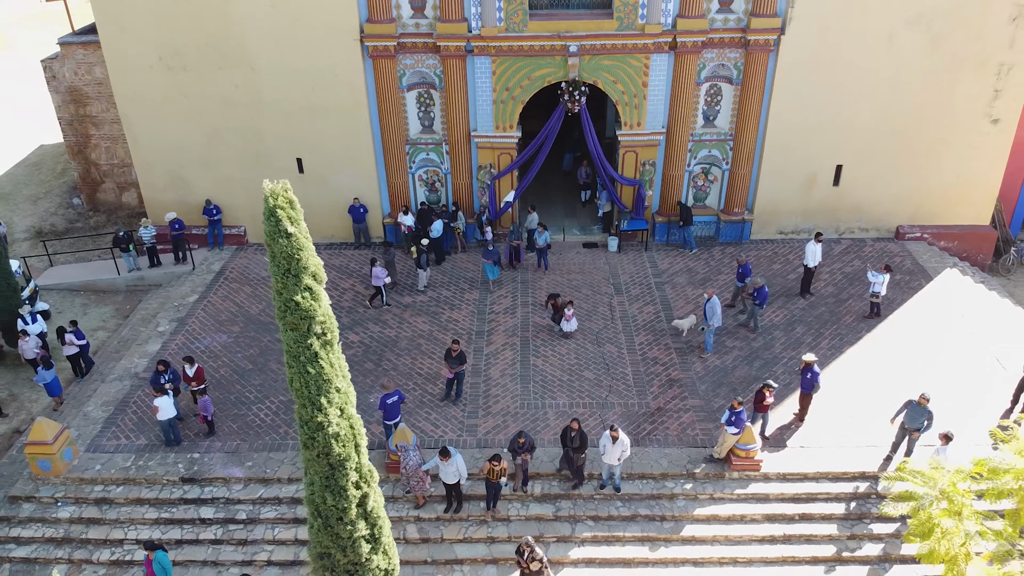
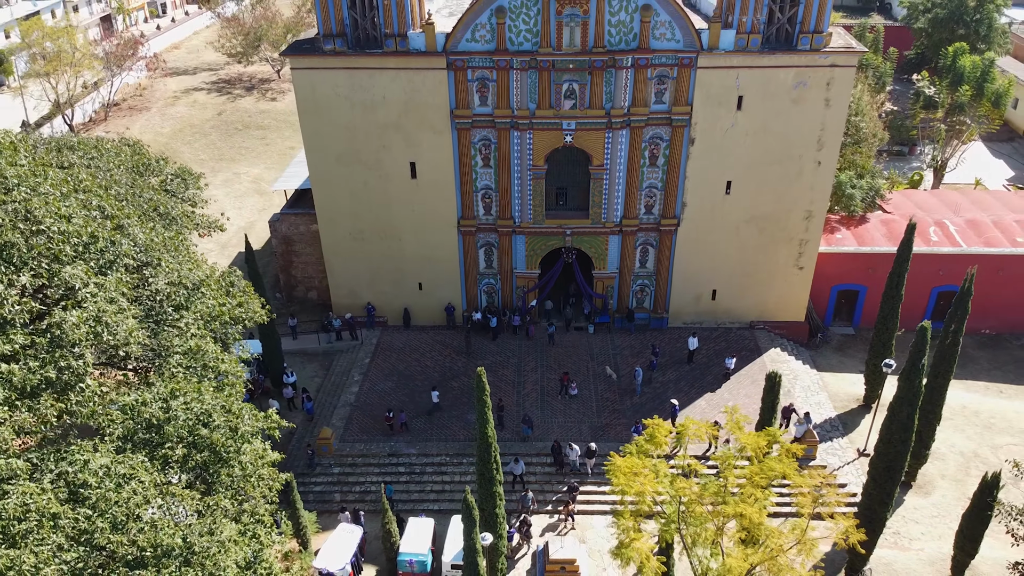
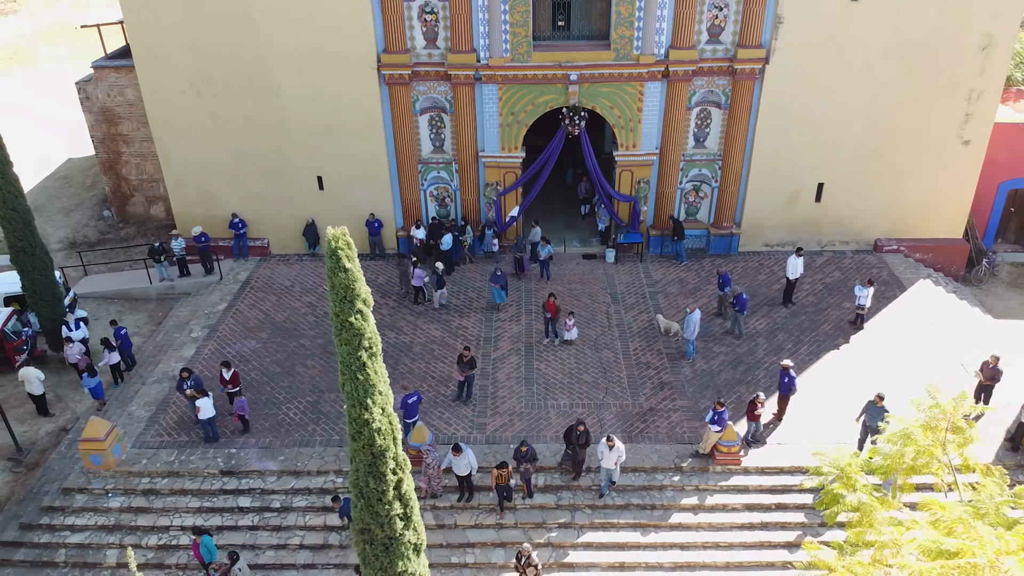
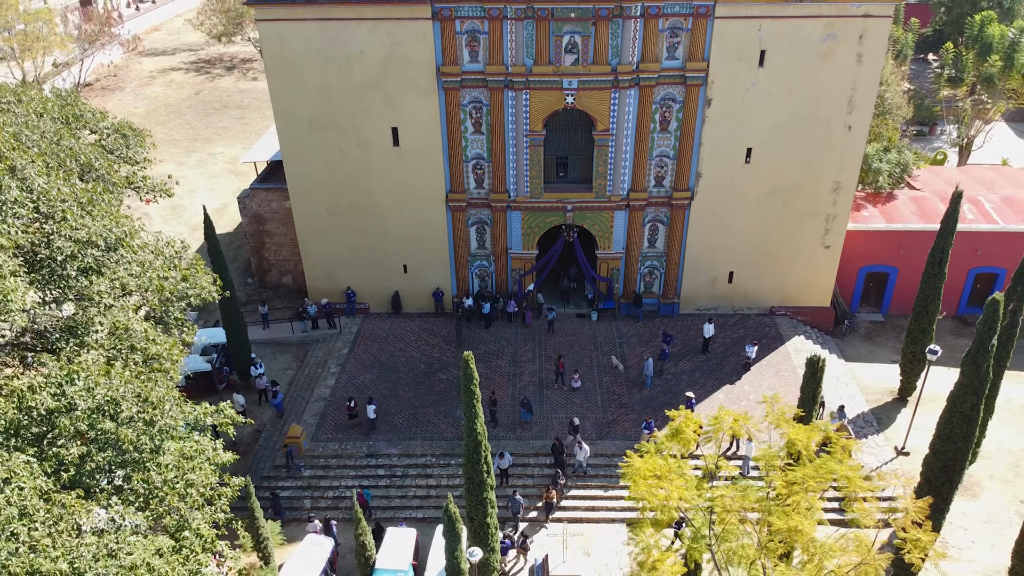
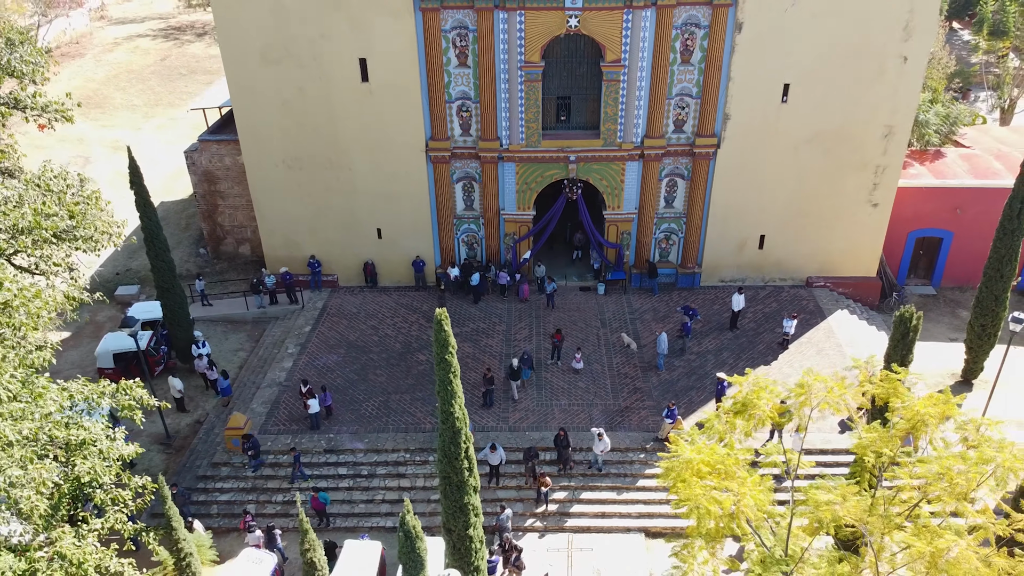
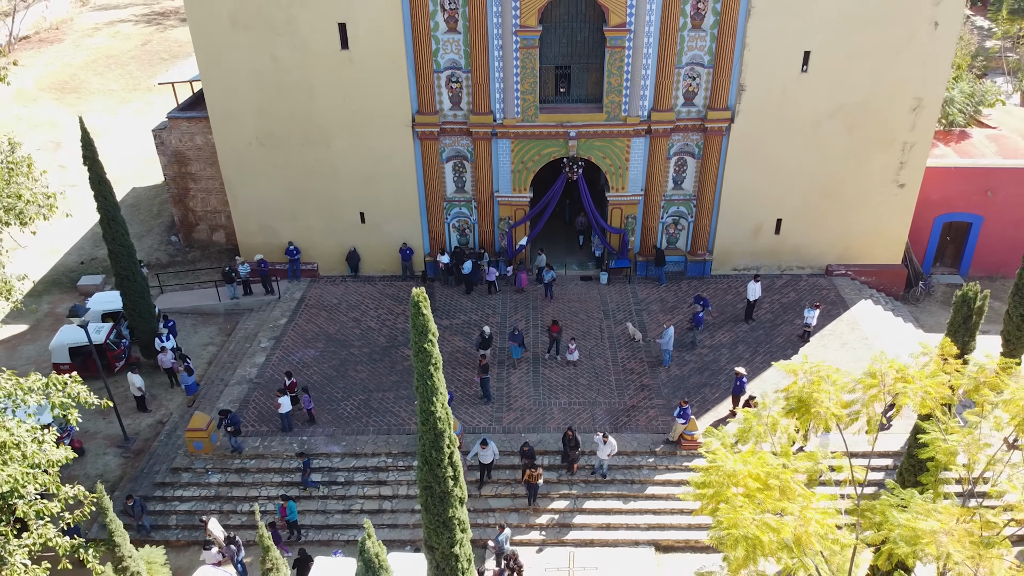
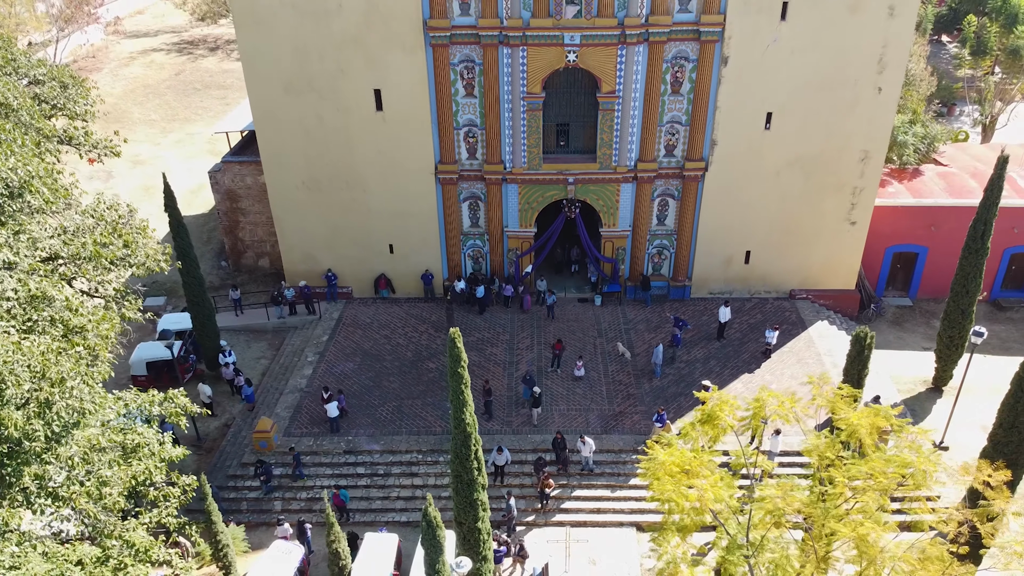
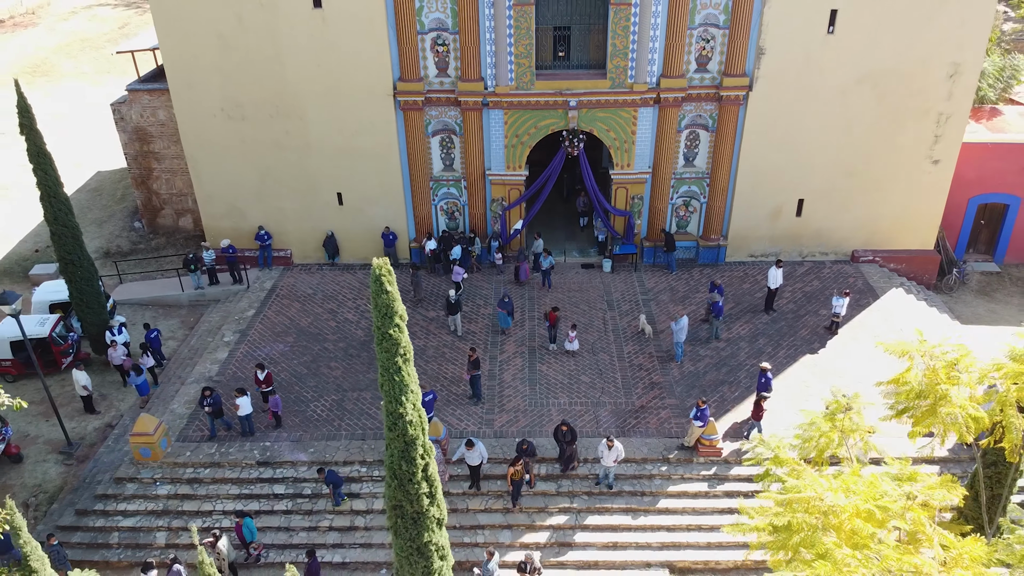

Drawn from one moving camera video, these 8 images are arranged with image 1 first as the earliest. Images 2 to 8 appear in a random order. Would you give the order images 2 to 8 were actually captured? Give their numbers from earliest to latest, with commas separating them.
3, 8, 6, 5, 7, 4, 2
